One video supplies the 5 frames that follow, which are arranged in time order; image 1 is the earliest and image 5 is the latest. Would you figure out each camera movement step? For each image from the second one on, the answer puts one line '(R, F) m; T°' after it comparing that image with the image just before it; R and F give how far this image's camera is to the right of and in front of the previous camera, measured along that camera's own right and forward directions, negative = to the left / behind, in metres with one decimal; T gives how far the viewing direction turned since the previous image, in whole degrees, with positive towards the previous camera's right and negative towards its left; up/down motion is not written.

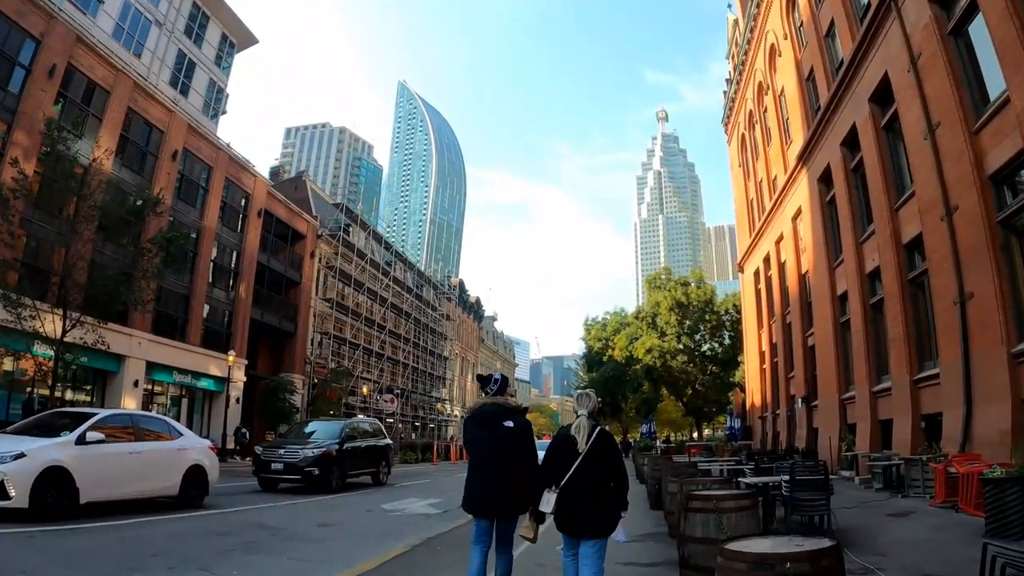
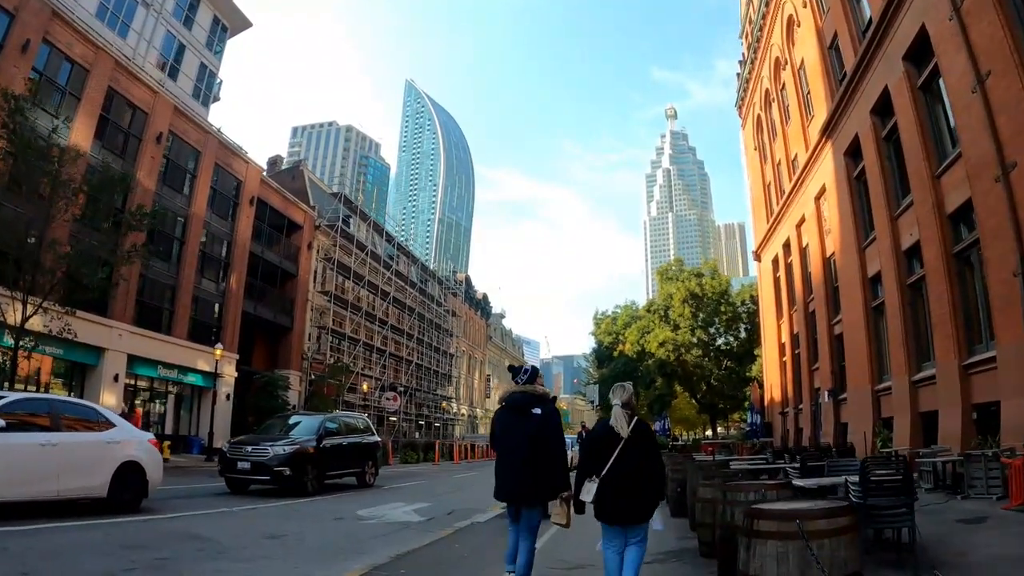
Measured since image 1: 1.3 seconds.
(+0.3, +1.7) m; -1°
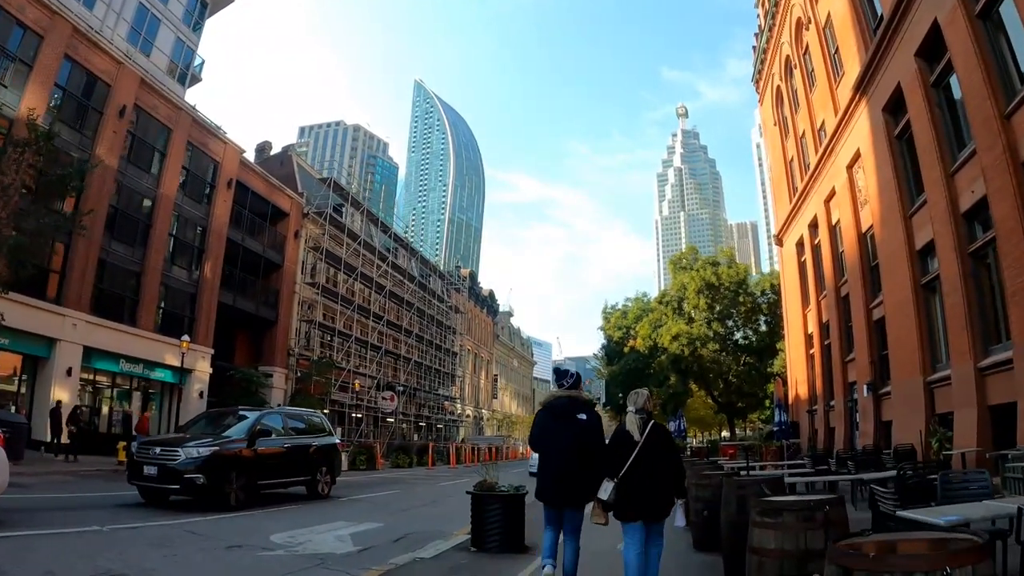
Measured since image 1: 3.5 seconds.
(+0.6, +2.6) m; -1°
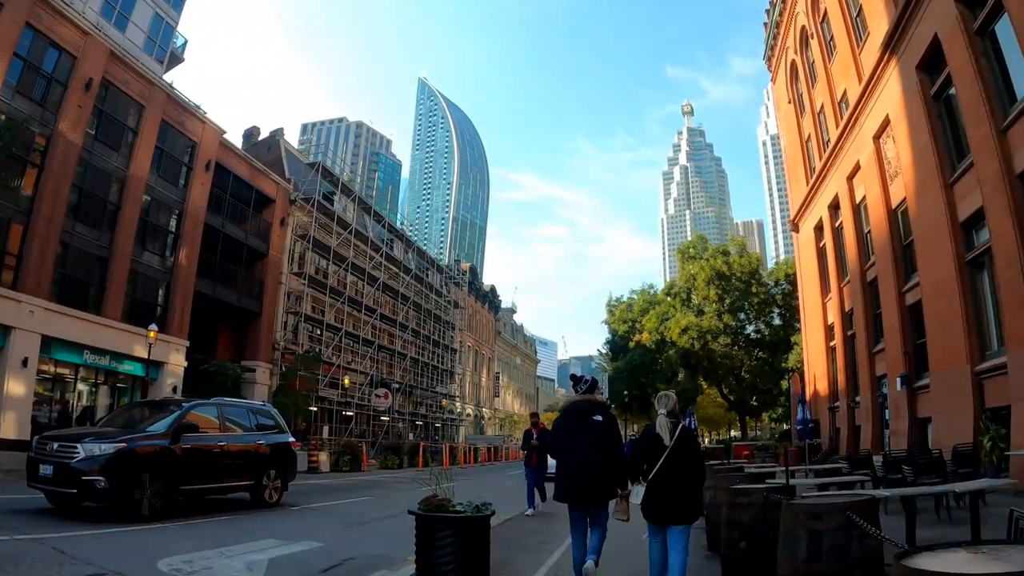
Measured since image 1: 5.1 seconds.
(+0.4, +1.9) m; -1°
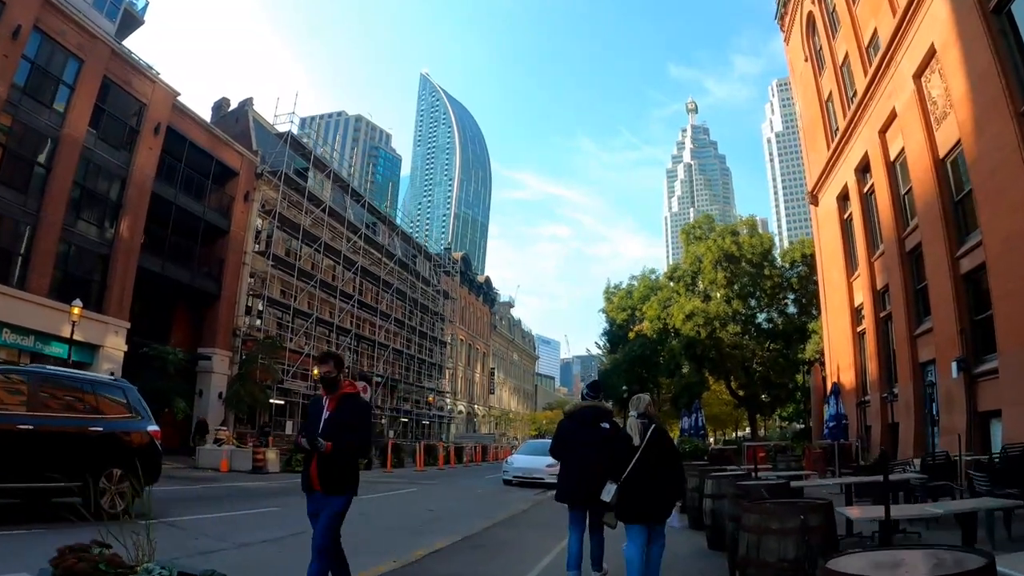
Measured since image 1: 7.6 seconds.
(+0.7, +3.0) m; 0°
